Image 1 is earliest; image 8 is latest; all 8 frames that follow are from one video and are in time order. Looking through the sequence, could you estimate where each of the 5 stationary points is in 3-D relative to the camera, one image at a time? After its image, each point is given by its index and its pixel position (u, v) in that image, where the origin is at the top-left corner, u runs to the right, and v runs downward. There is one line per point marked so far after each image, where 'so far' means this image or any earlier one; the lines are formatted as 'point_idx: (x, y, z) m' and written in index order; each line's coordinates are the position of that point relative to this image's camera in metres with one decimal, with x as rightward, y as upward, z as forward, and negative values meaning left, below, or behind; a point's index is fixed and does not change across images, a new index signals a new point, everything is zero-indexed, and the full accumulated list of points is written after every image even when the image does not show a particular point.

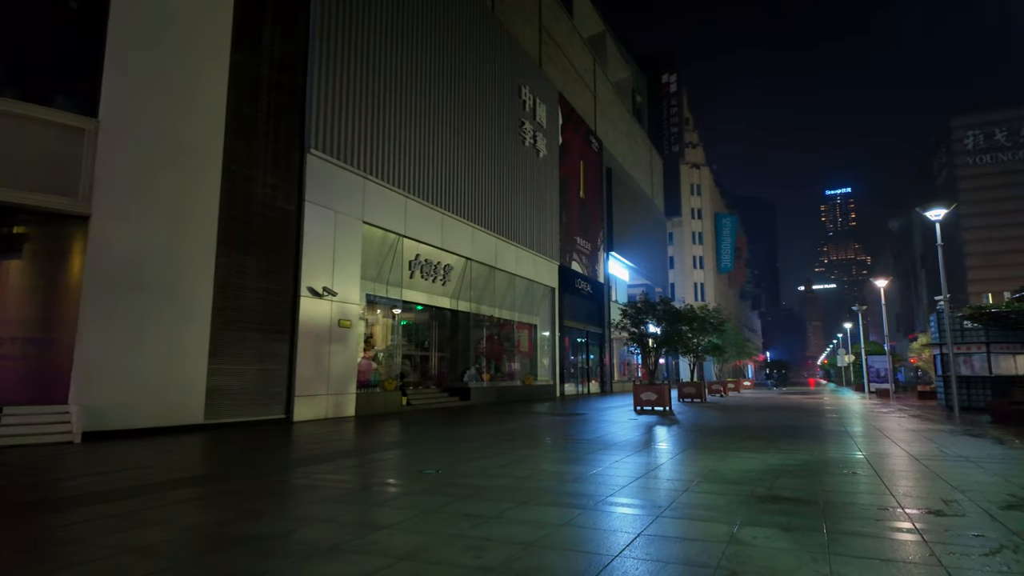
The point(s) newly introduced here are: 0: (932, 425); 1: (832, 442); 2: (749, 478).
0: (+11.3, -3.7, +15.7) m
1: (+6.6, -3.2, +12.0) m
2: (+3.0, -2.4, +7.3) m
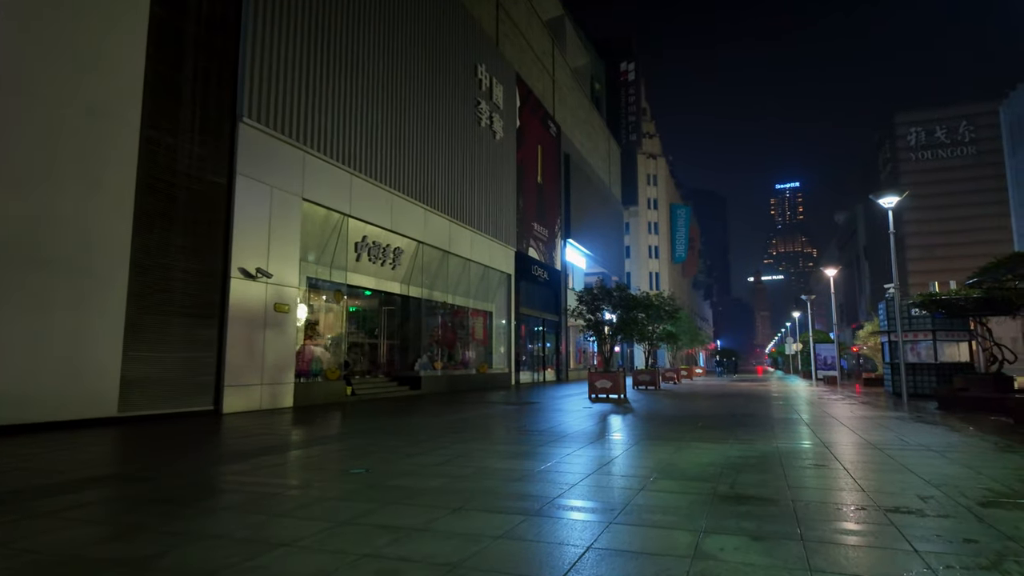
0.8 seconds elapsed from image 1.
0: (+9.9, -3.4, +15.7) m
1: (+5.5, -2.8, +11.6) m
2: (+2.2, -2.1, +6.7) m
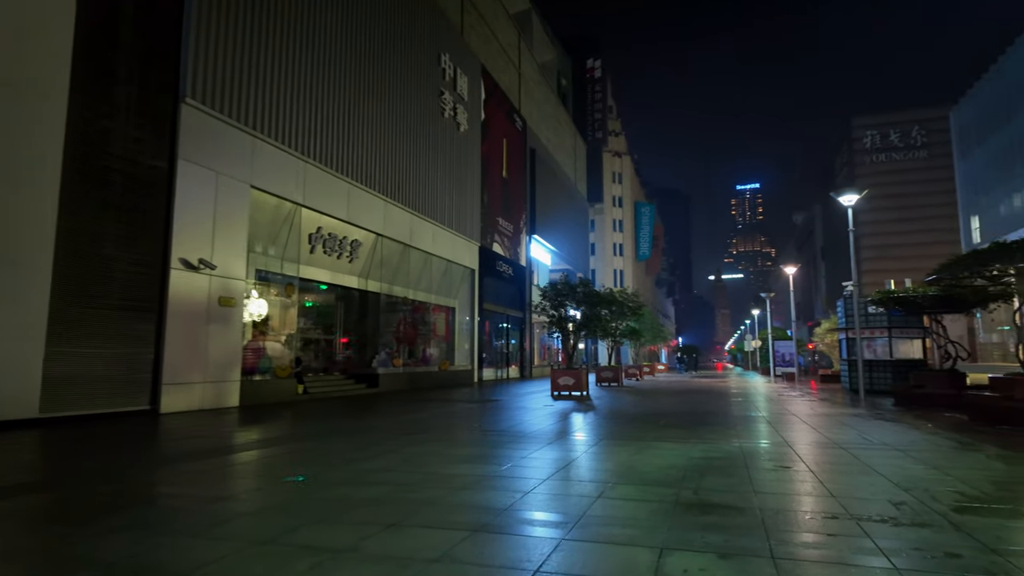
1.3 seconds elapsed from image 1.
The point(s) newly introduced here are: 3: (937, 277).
0: (+8.9, -3.3, +15.7) m
1: (+4.7, -2.7, +11.4) m
2: (+1.7, -2.0, +6.3) m
3: (+9.8, +0.3, +13.6) m
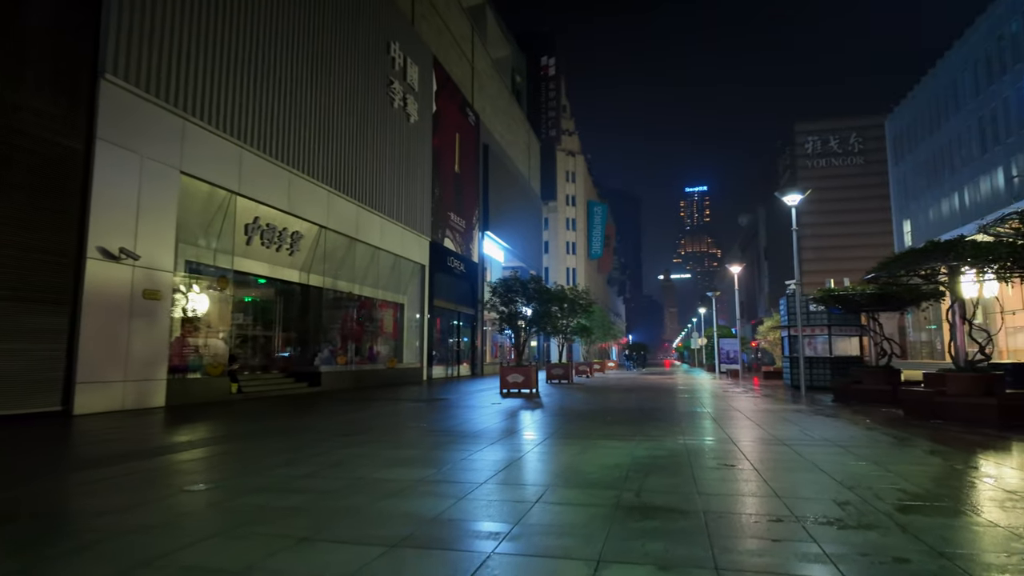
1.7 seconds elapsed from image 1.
0: (+7.4, -3.2, +15.9) m
1: (+3.6, -2.7, +11.3) m
2: (+1.0, -2.0, +6.0) m
3: (+8.6, +0.3, +13.9) m
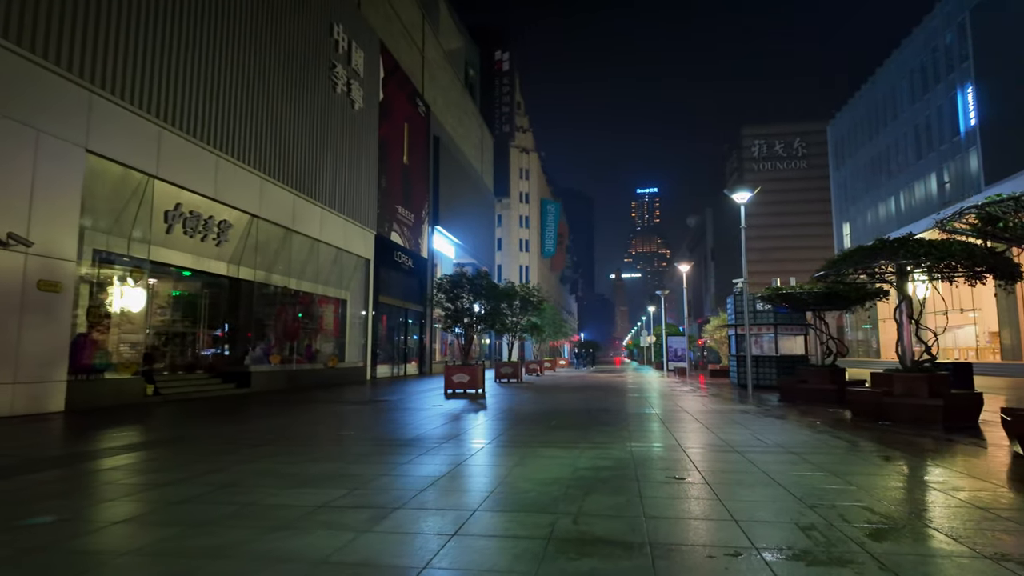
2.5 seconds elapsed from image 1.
0: (+5.9, -3.2, +15.7) m
1: (+2.4, -2.6, +10.7) m
2: (+0.3, -1.9, +5.3) m
3: (+7.3, +0.3, +13.7) m
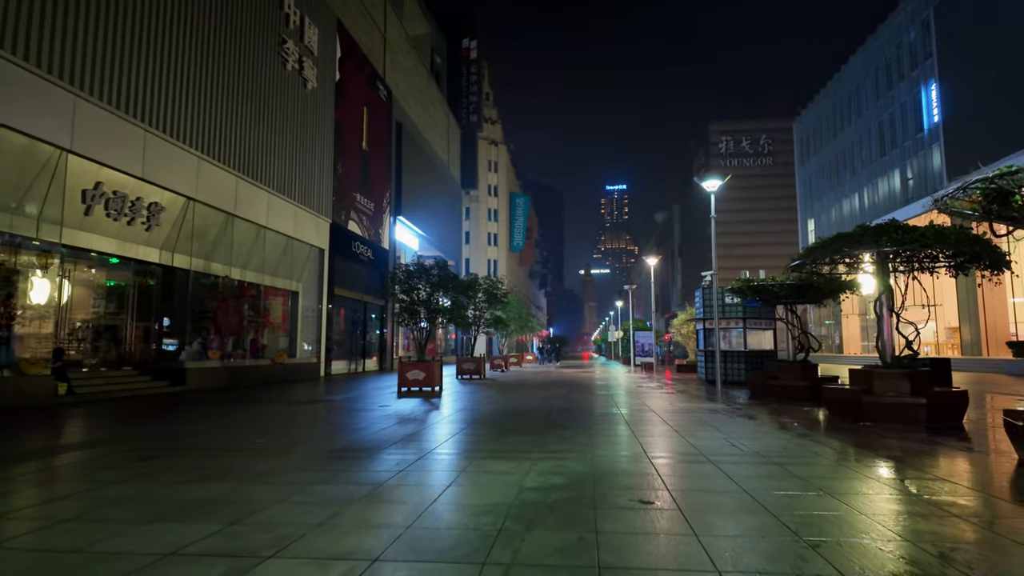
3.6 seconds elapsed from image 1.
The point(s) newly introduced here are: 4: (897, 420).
0: (+4.8, -2.9, +14.8) m
1: (+1.6, -2.4, +9.7) m
2: (-0.2, -1.7, +4.1) m
3: (+6.3, +0.5, +12.9) m
4: (+6.8, -2.3, +10.2) m
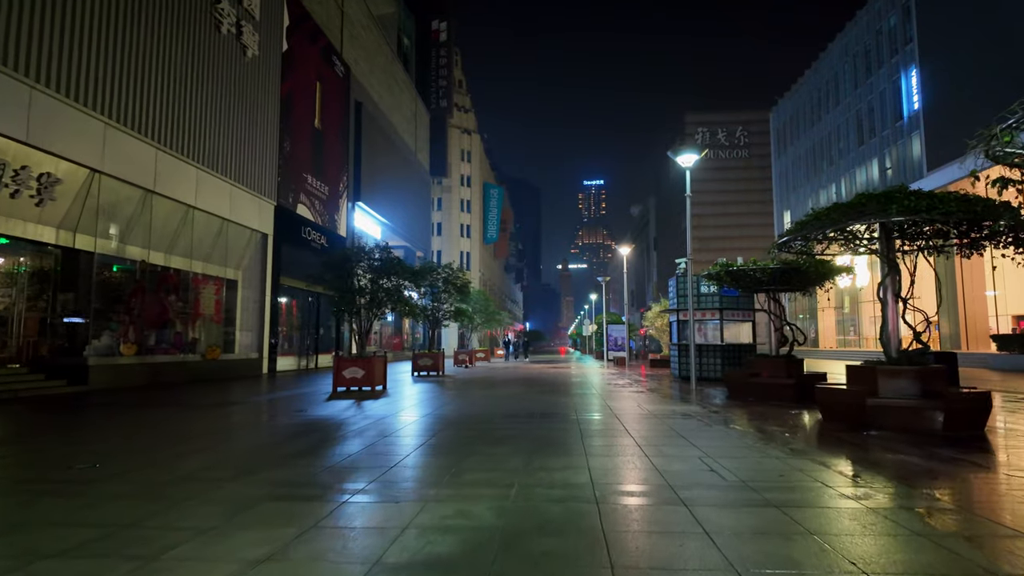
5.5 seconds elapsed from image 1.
0: (+3.6, -2.6, +12.9) m
1: (+0.6, -2.1, +7.7) m
2: (-1.0, -1.5, +2.0) m
3: (+5.1, +0.9, +11.0) m
4: (+5.7, -2.0, +8.4) m
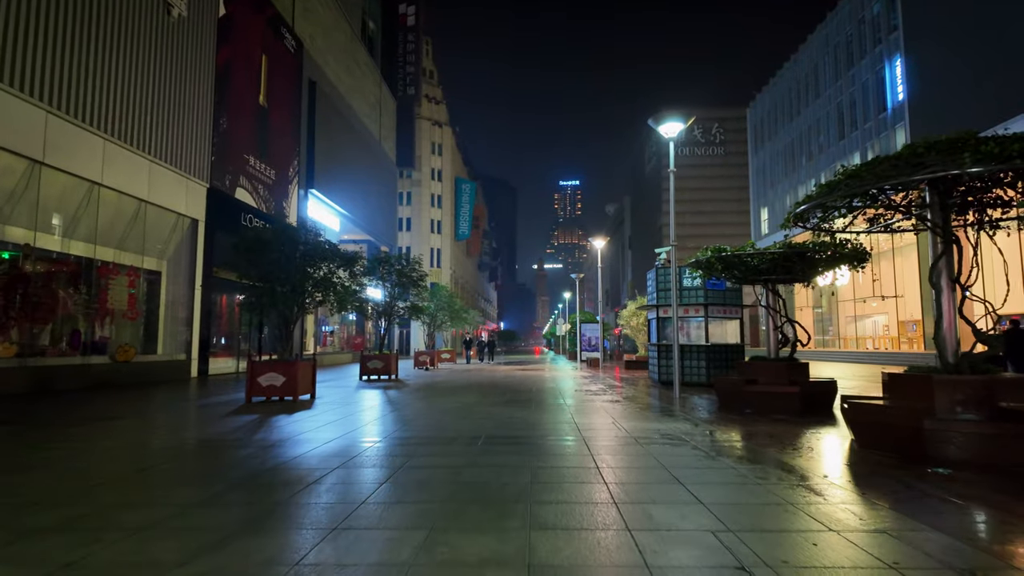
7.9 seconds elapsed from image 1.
0: (+2.6, -2.4, +10.5) m
1: (-0.2, -1.9, +5.2) m
2: (-1.5, -1.2, -0.5) m
3: (+4.3, +1.1, +8.7) m
4: (+4.9, -1.8, +6.1) m
